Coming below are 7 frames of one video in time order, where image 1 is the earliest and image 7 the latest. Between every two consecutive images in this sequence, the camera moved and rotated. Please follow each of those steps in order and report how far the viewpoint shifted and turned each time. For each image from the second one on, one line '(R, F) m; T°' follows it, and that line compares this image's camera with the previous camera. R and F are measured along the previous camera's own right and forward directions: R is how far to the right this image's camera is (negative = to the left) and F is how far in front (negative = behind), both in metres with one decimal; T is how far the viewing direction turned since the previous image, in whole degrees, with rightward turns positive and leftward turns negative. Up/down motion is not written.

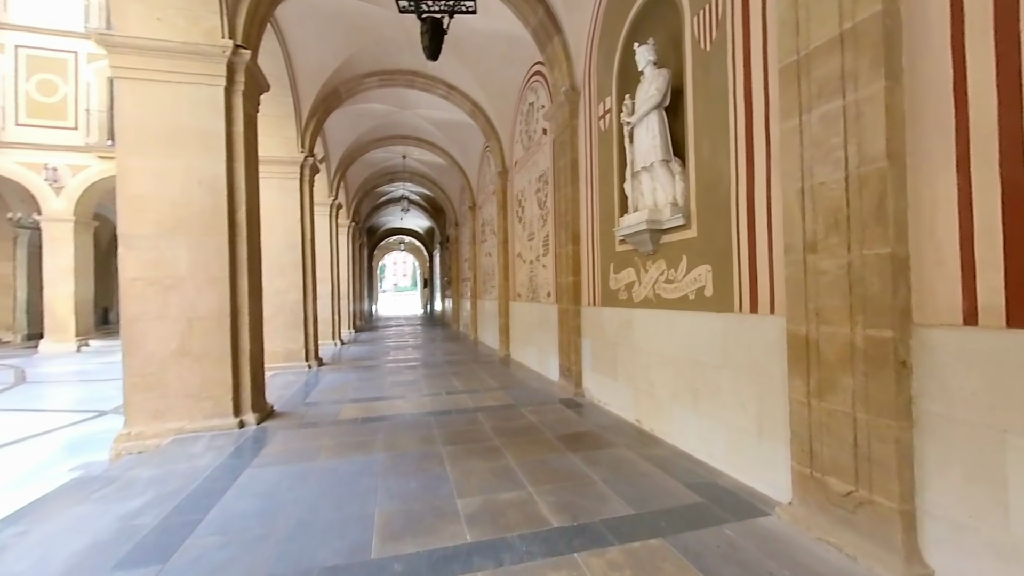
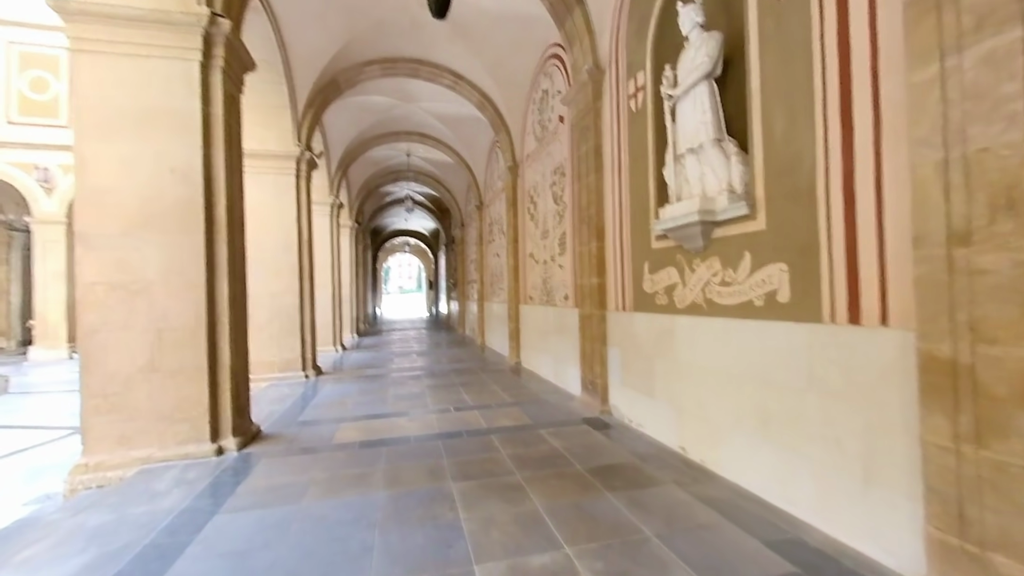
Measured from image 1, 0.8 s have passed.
(-0.1, +0.5) m; -1°
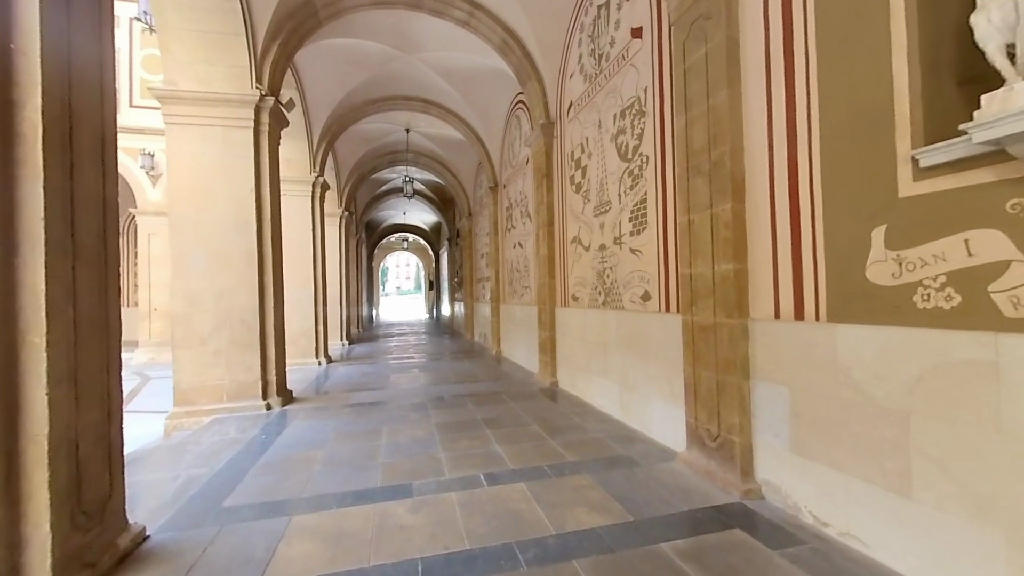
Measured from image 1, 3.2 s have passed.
(-0.4, +1.6) m; 0°
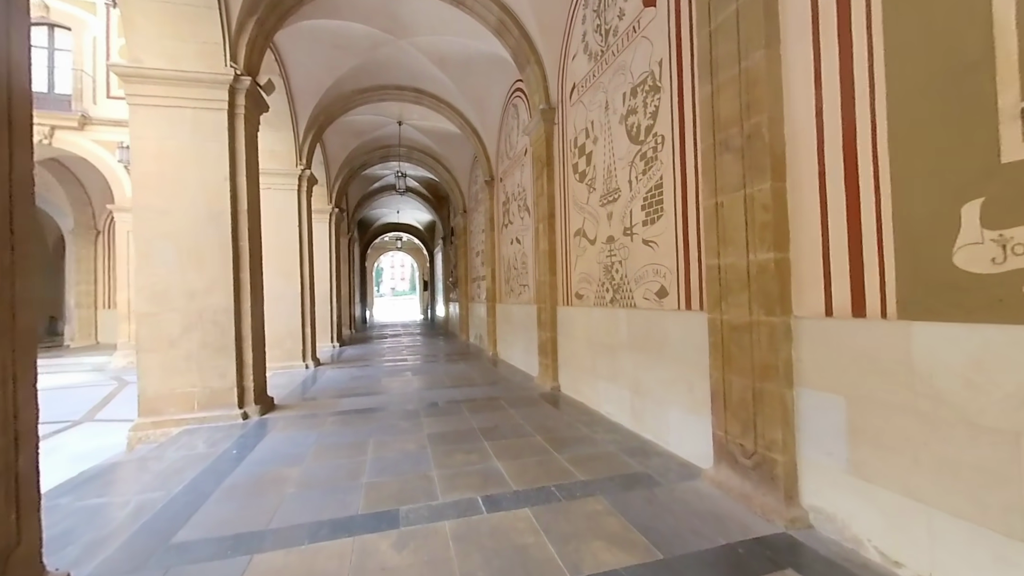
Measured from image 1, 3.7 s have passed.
(0.0, +0.3) m; +1°
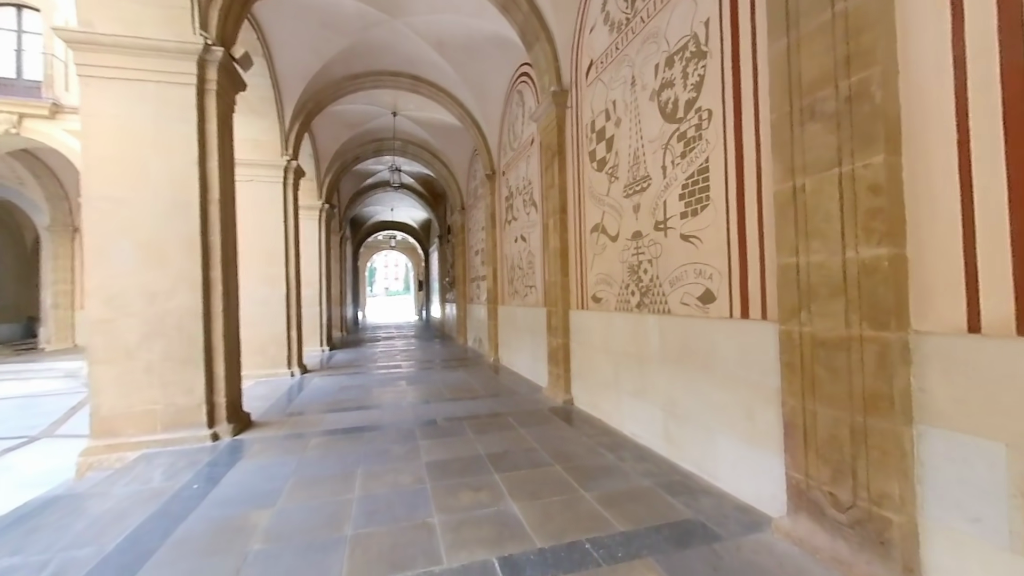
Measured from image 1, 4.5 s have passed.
(-0.1, +0.5) m; +1°
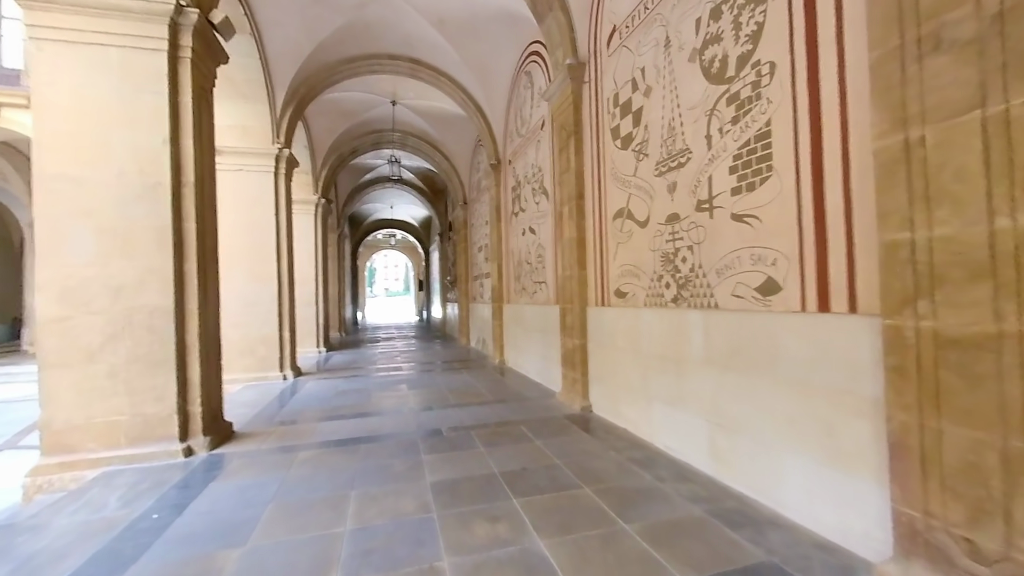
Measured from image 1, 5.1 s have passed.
(-0.1, +0.4) m; 0°
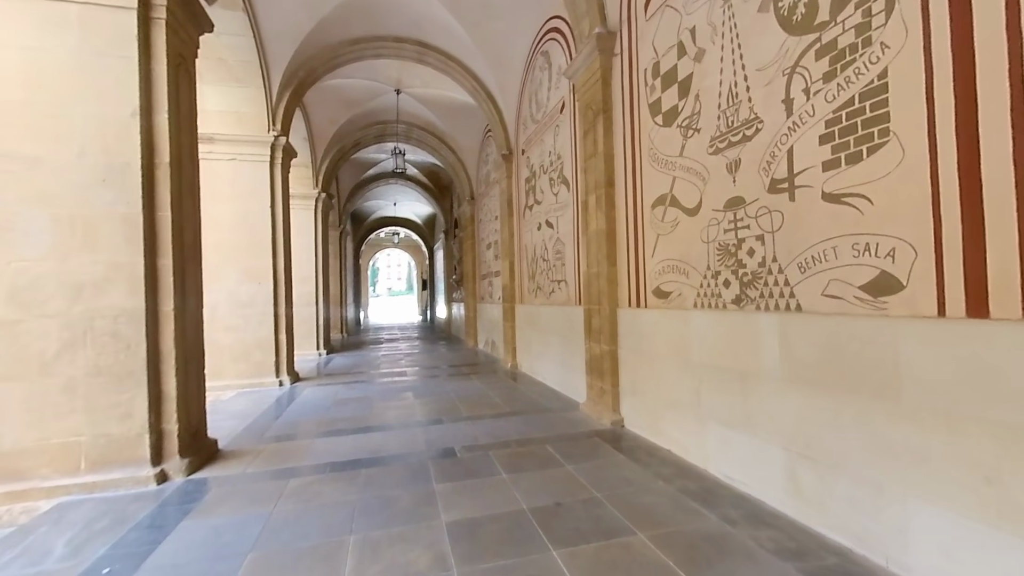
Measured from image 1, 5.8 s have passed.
(-0.1, +0.4) m; 0°
